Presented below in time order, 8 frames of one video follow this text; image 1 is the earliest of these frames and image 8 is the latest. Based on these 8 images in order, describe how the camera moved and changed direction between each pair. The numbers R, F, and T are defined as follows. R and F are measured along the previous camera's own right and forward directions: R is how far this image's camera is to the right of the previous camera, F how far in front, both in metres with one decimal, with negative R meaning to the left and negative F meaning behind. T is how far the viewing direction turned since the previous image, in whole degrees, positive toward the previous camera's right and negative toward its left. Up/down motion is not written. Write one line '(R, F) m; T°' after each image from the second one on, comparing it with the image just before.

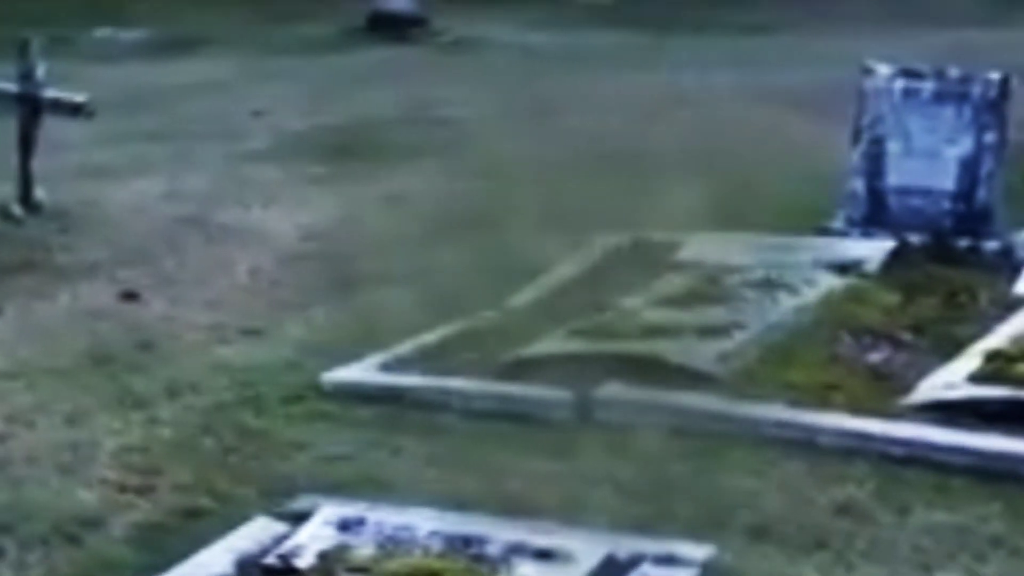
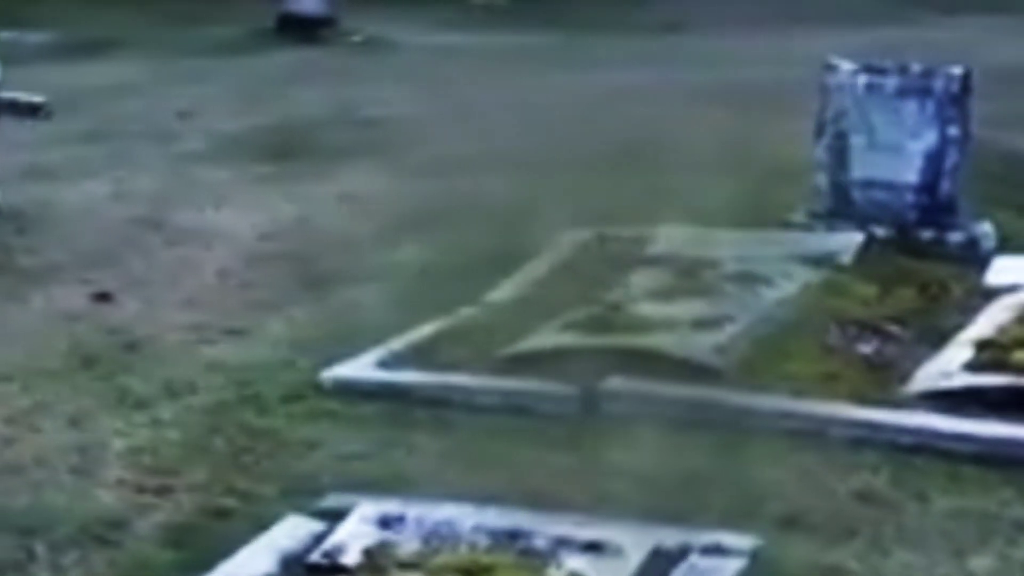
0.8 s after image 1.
(-0.2, 0.0) m; +4°
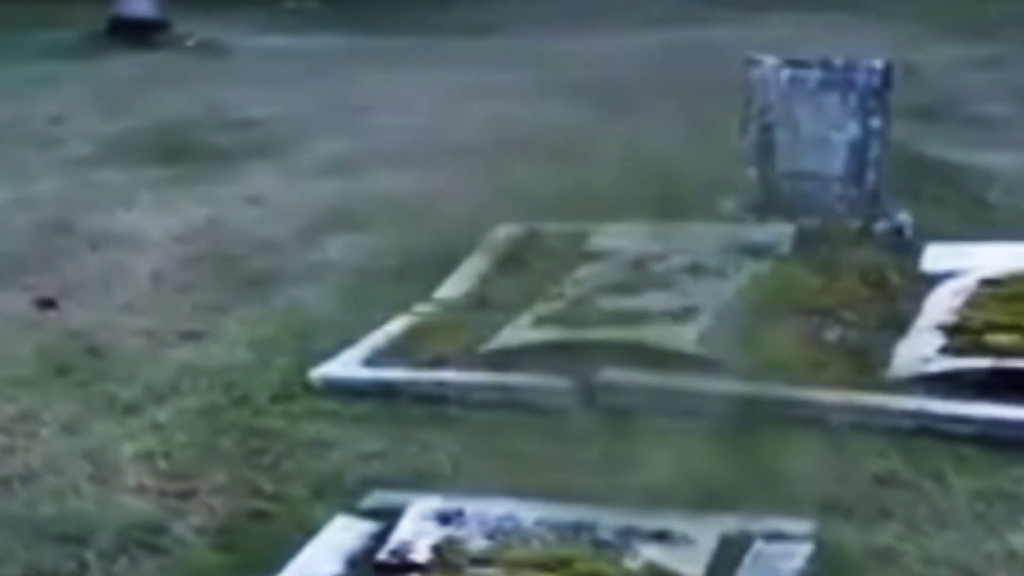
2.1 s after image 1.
(-0.4, 0.0) m; +7°
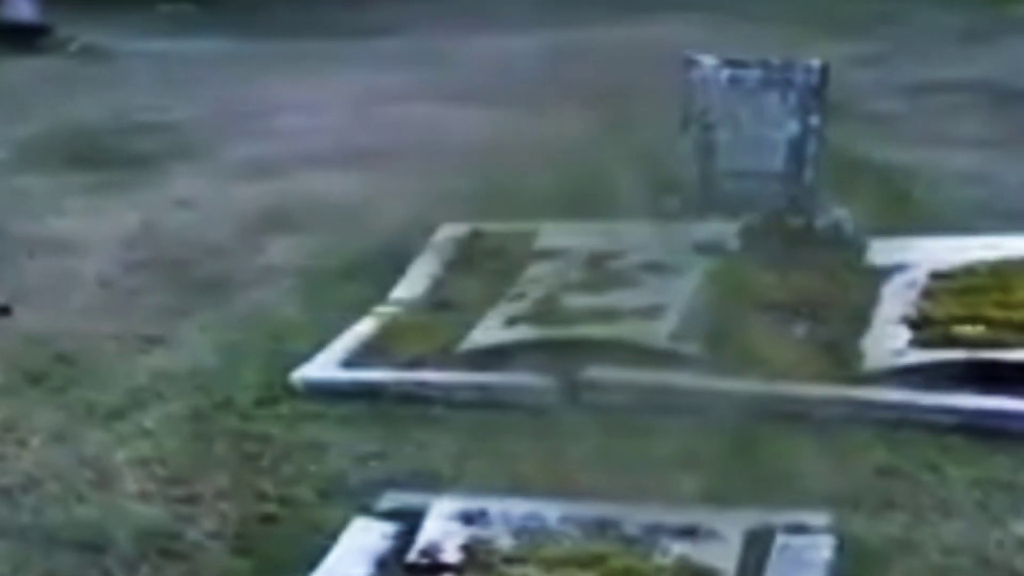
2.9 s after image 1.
(-0.2, 0.0) m; +4°
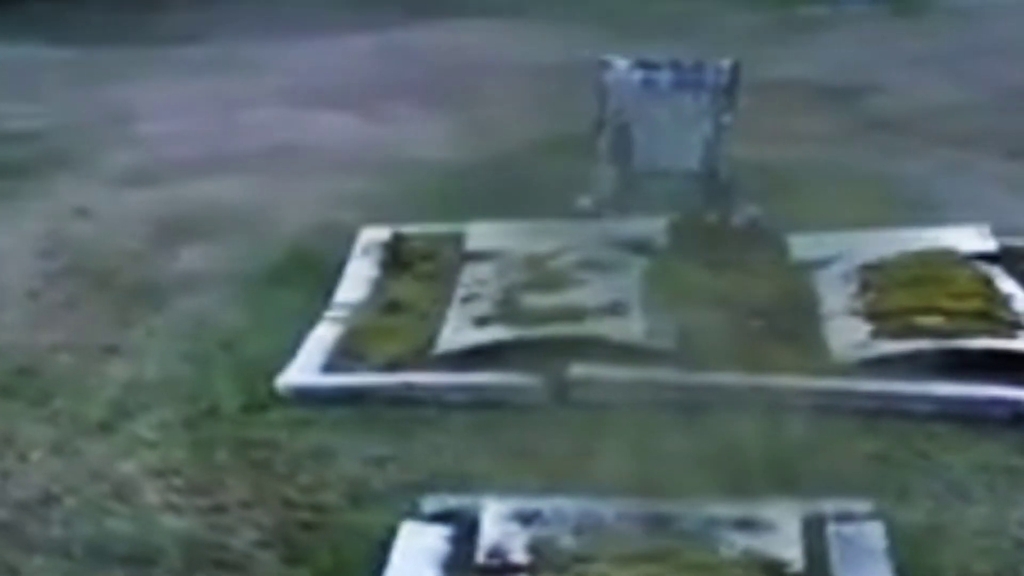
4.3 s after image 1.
(-0.4, 0.0) m; +7°
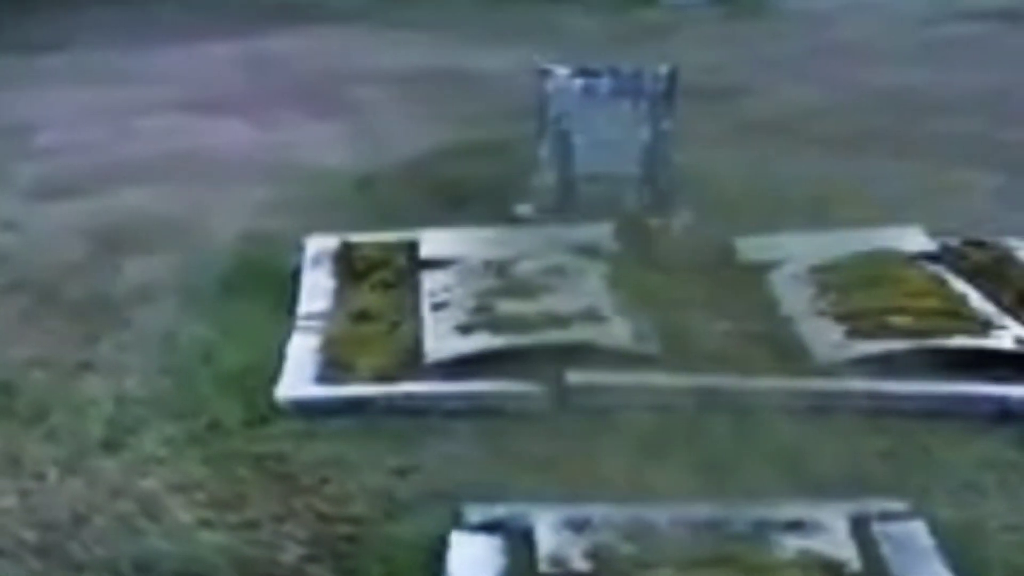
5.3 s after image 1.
(-0.3, 0.0) m; +5°
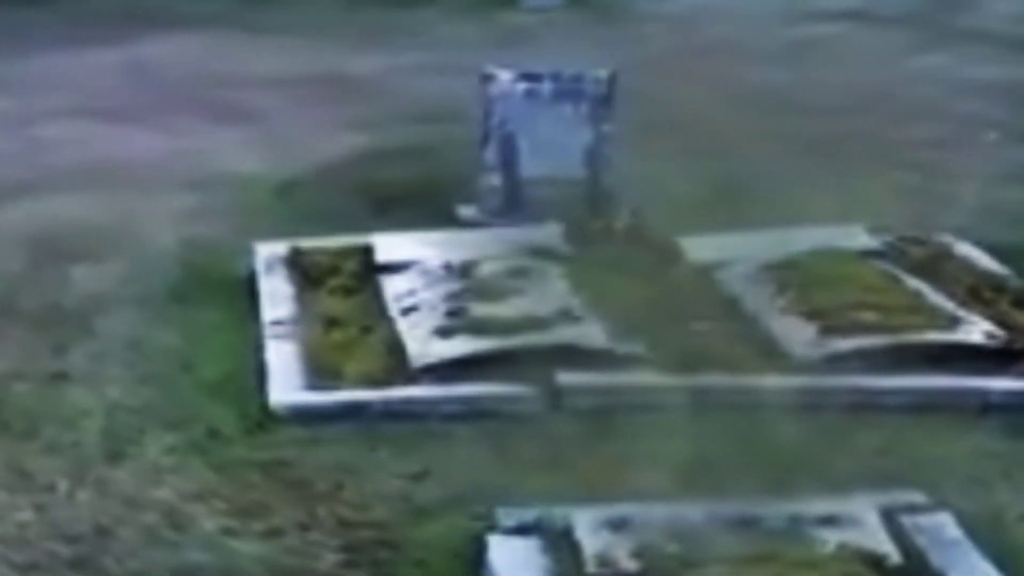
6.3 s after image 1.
(-0.3, 0.0) m; +5°
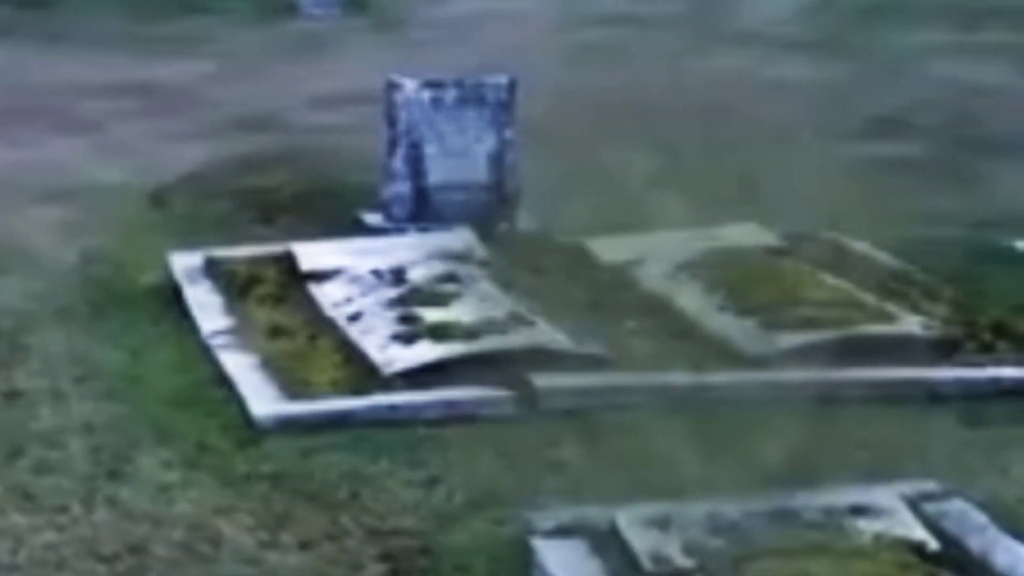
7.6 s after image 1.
(-0.4, 0.0) m; +7°
